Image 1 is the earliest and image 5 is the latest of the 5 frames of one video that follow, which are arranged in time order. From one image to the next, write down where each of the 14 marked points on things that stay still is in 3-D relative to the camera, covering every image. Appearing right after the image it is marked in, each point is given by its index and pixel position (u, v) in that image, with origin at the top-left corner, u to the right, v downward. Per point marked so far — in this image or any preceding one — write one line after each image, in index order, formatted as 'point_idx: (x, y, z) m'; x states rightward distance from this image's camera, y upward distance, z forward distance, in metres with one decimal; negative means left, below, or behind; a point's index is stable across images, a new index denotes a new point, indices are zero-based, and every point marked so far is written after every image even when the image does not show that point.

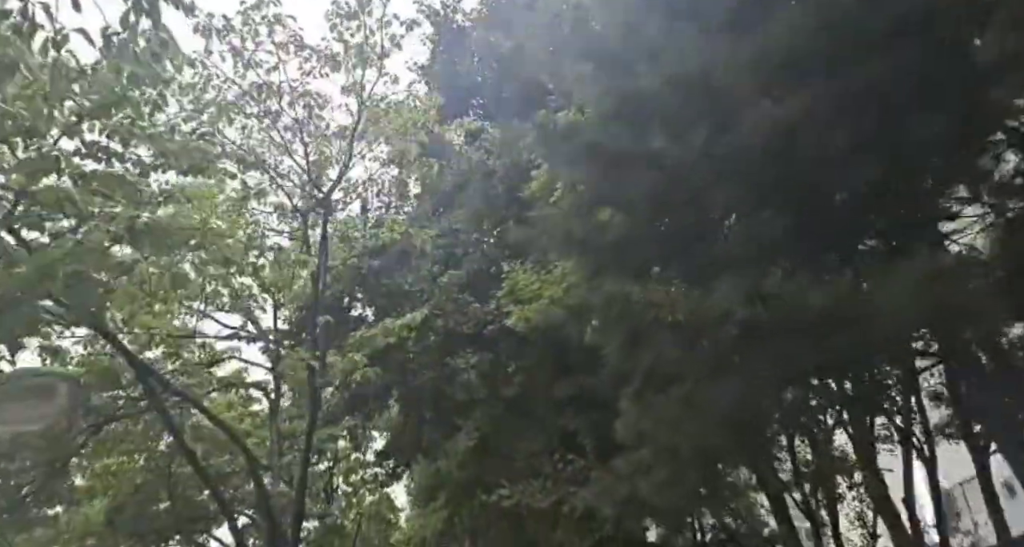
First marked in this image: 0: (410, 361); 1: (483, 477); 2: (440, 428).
0: (-1.3, -1.1, +10.0) m
1: (-0.4, -2.6, +10.1) m
2: (-0.9, -2.0, +10.3) m
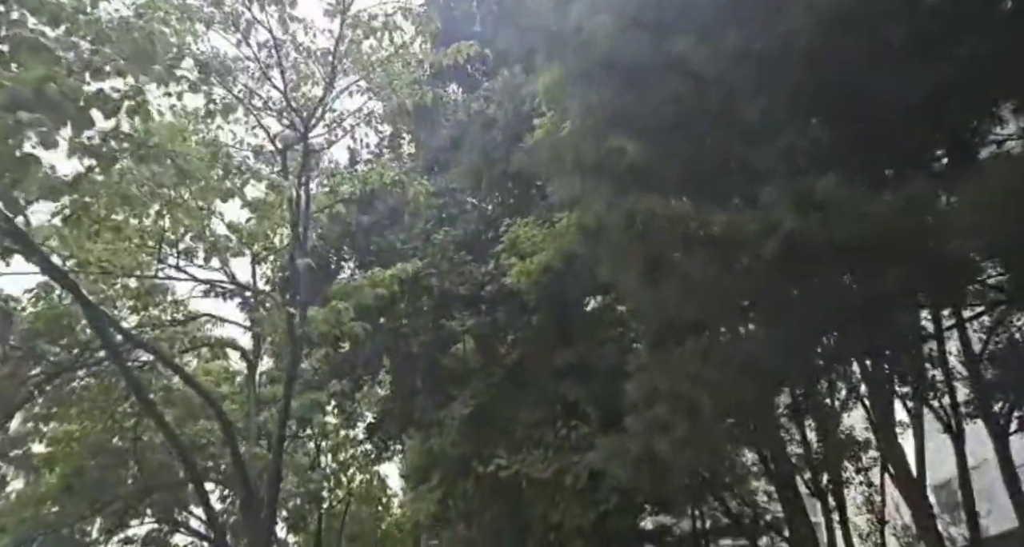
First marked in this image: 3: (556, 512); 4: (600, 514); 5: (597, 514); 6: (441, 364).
0: (-1.3, -0.6, +9.3) m
1: (-0.4, -2.1, +9.5) m
2: (-1.0, -1.5, +9.6) m
3: (+0.5, -2.5, +8.2) m
4: (+0.9, -2.4, +7.8) m
5: (+0.8, -2.4, +7.7) m
6: (-0.9, -1.1, +9.5) m
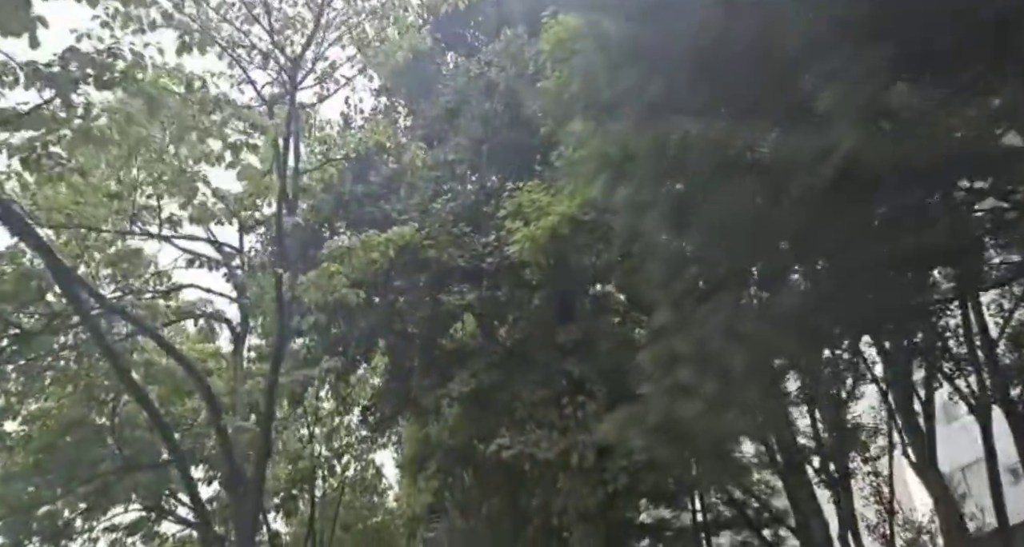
0: (-1.3, -0.3, +8.9) m
1: (-0.4, -1.8, +9.0) m
2: (-0.9, -1.2, +9.1) m
3: (+0.5, -2.2, +7.8) m
4: (+0.9, -2.1, +7.4) m
5: (+0.9, -2.1, +7.2) m
6: (-0.9, -0.8, +9.1) m
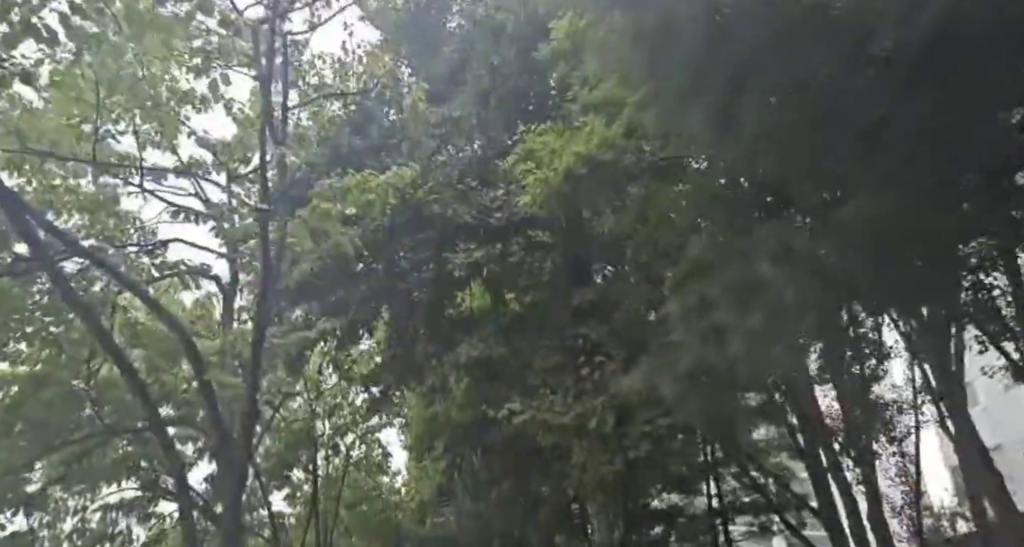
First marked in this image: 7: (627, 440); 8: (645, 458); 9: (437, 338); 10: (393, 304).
0: (-1.2, +0.2, +8.3) m
1: (-0.3, -1.4, +8.5) m
2: (-0.8, -0.8, +8.6) m
3: (+0.6, -1.8, +7.2) m
4: (+1.0, -1.7, +6.8) m
5: (+1.0, -1.6, +6.7) m
6: (-0.7, -0.4, +8.5) m
7: (+1.0, -1.4, +6.5) m
8: (+1.1, -1.6, +6.6) m
9: (-0.8, -0.7, +8.6) m
10: (-1.3, -0.3, +8.6) m
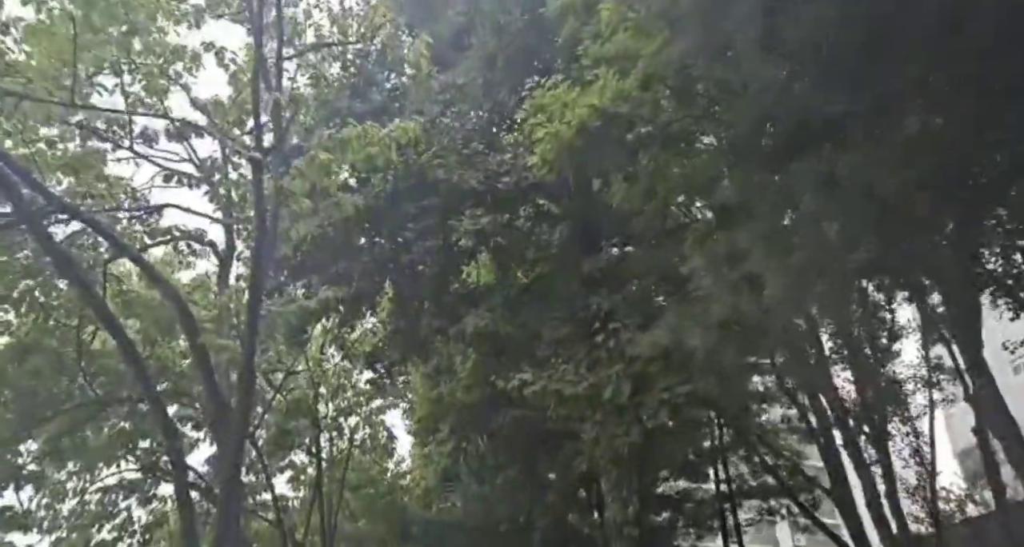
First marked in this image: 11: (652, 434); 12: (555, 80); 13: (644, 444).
0: (-1.1, +0.5, +8.0) m
1: (-0.2, -1.0, +8.2) m
2: (-0.7, -0.4, +8.3) m
3: (+0.7, -1.5, +6.9) m
4: (+1.1, -1.4, +6.5) m
5: (+1.1, -1.3, +6.4) m
6: (-0.7, 0.0, +8.2) m
7: (+1.1, -1.1, +6.2) m
8: (+1.2, -1.2, +6.3) m
9: (-0.7, -0.4, +8.3) m
10: (-1.2, 0.0, +8.3) m
11: (+1.2, -1.3, +6.4) m
12: (+0.4, +1.7, +6.8) m
13: (+1.1, -1.4, +6.6) m
